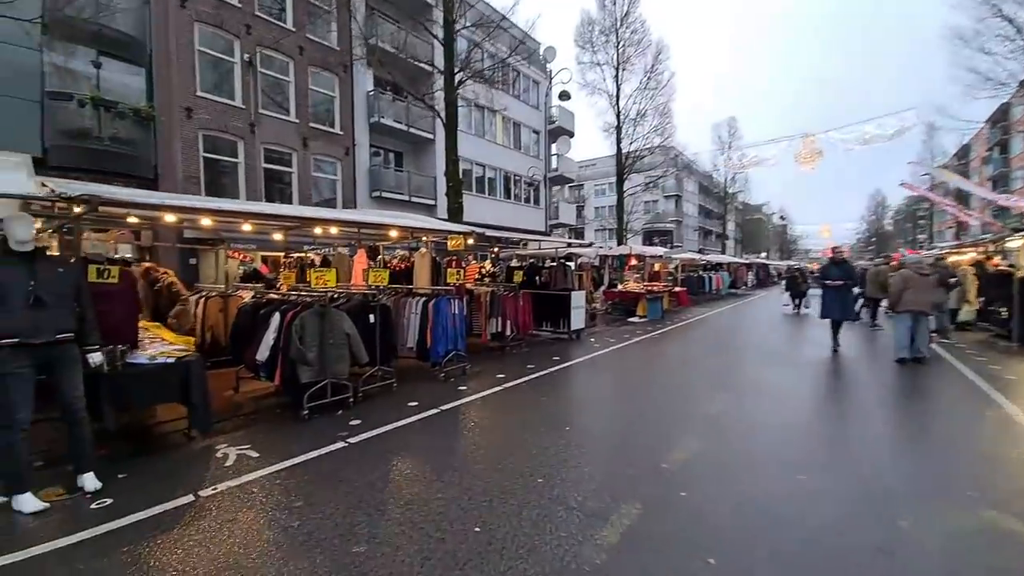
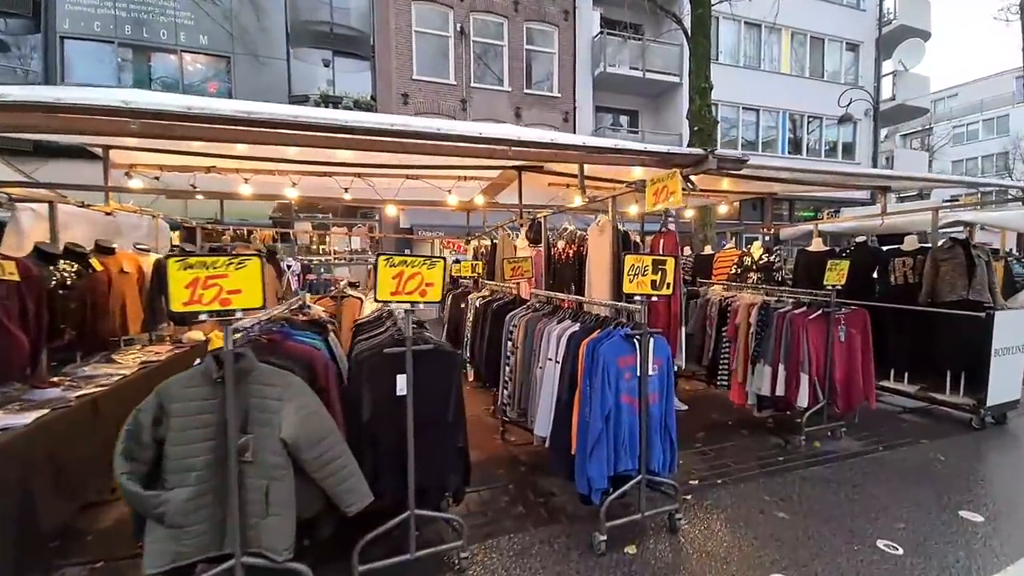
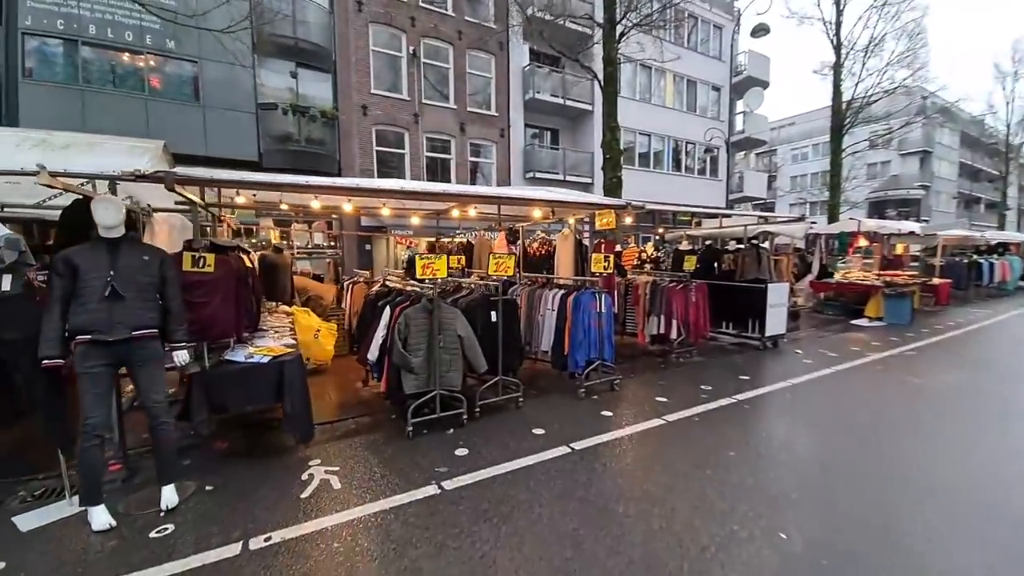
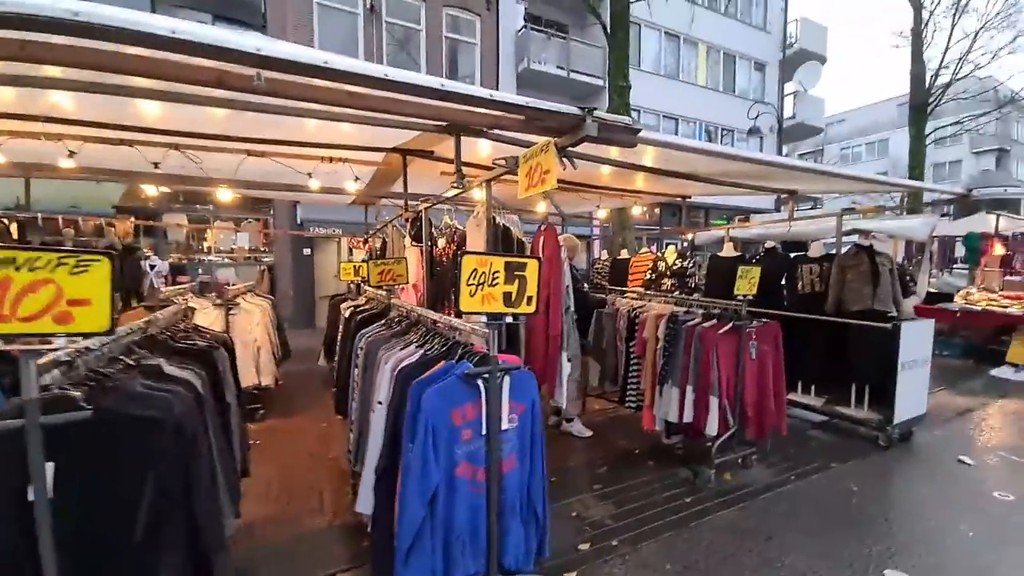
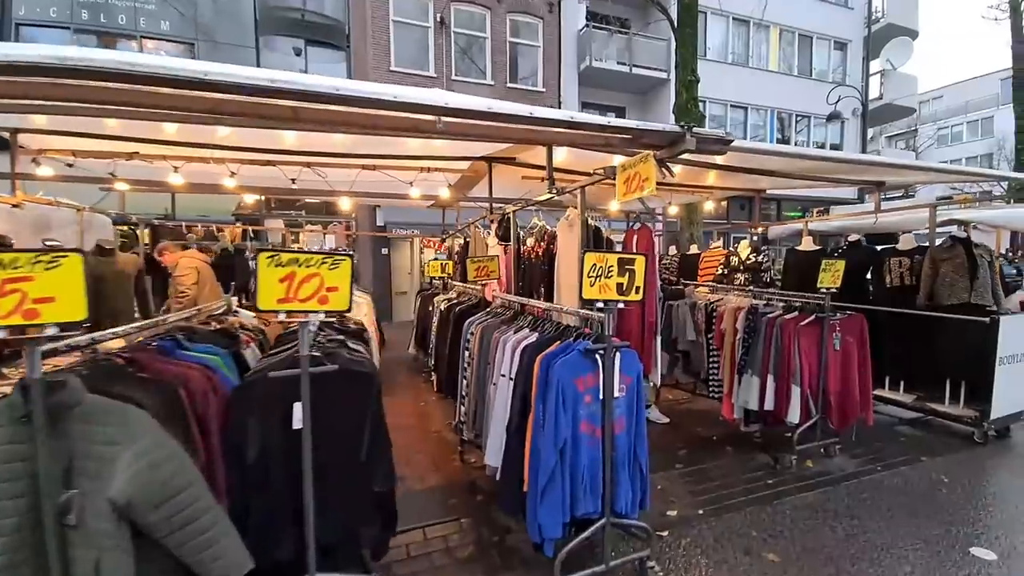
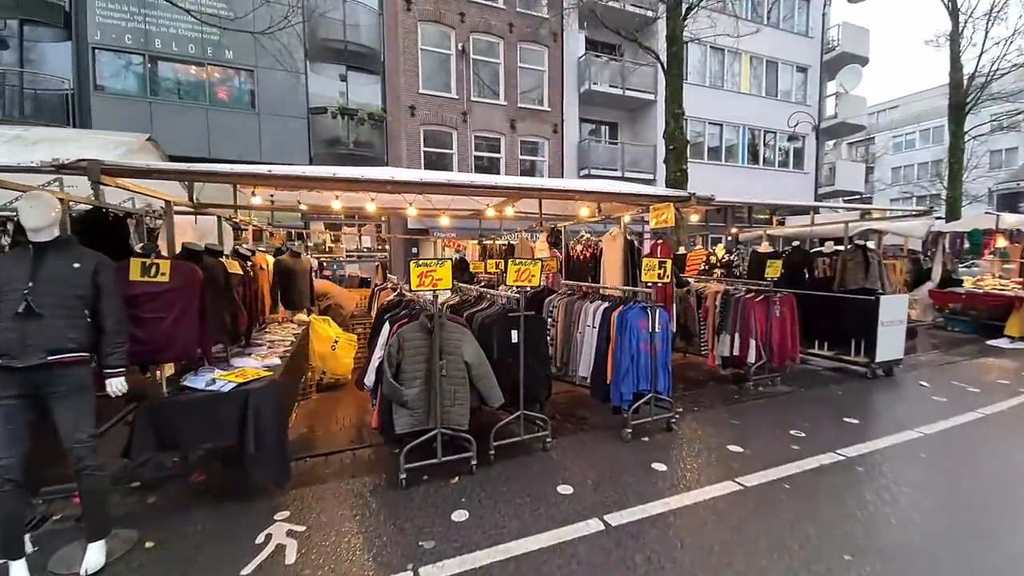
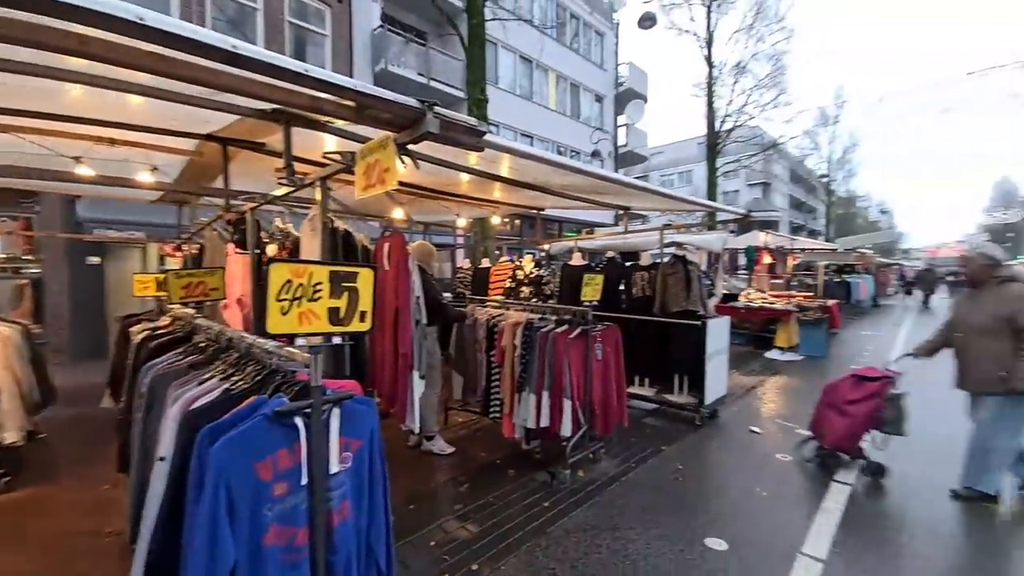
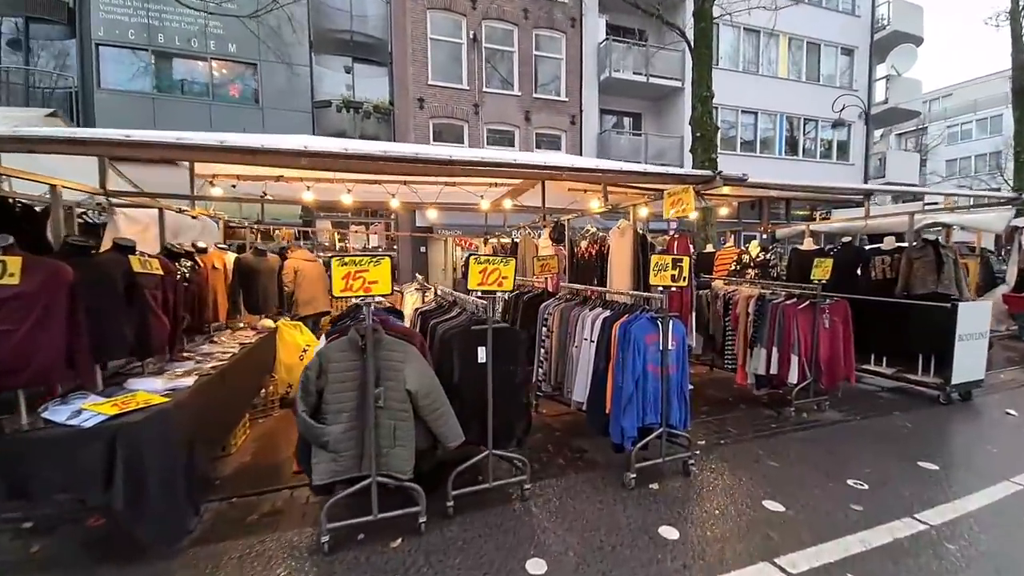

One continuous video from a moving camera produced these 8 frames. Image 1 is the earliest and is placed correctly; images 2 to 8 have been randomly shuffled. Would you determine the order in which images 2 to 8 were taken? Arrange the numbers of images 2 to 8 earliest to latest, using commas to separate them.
3, 6, 8, 2, 5, 4, 7
